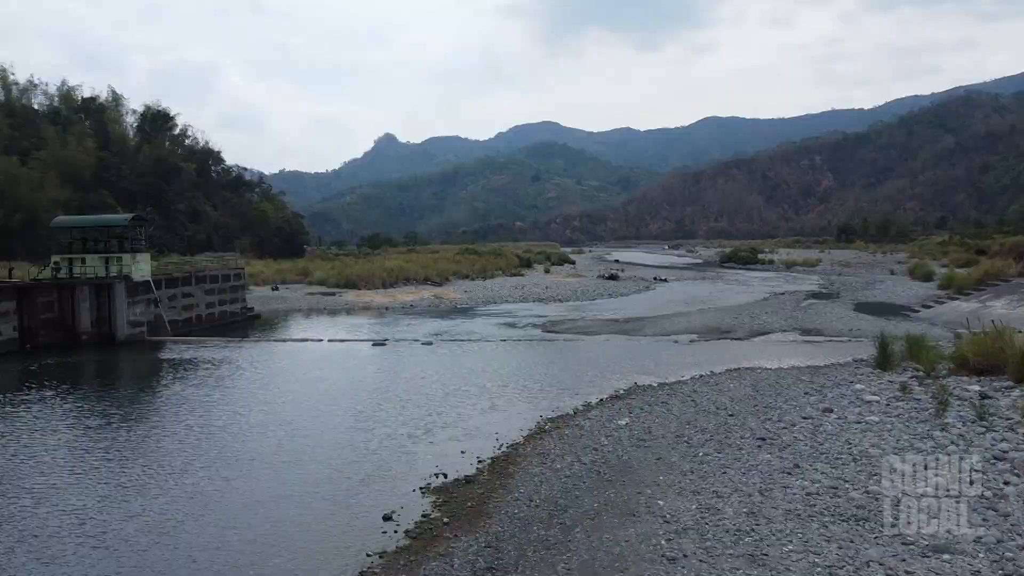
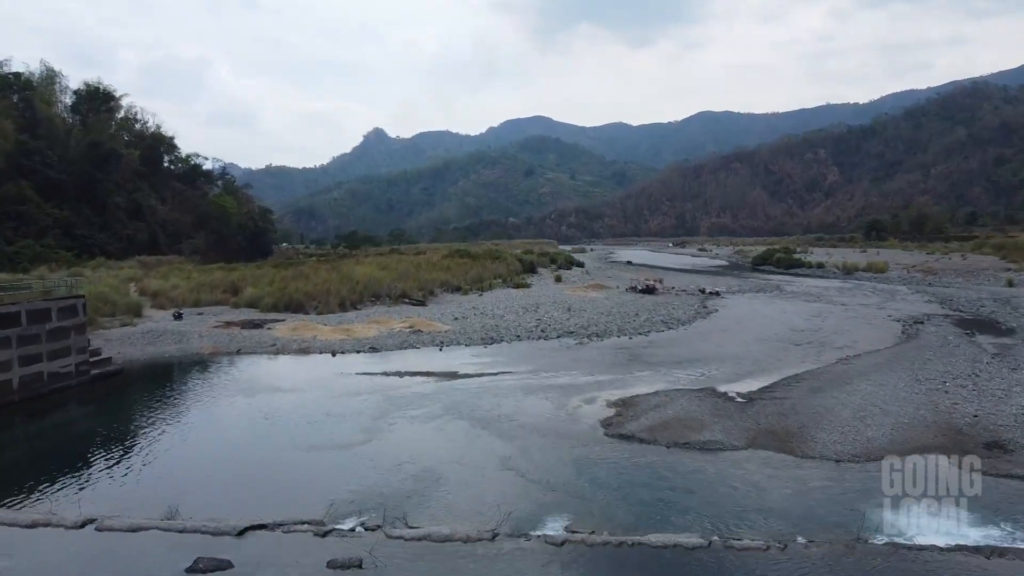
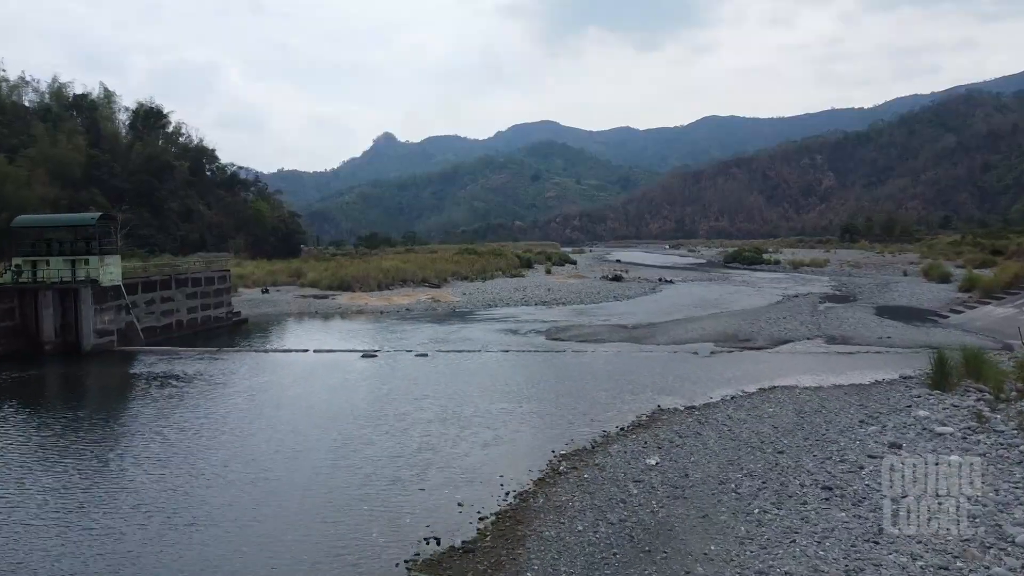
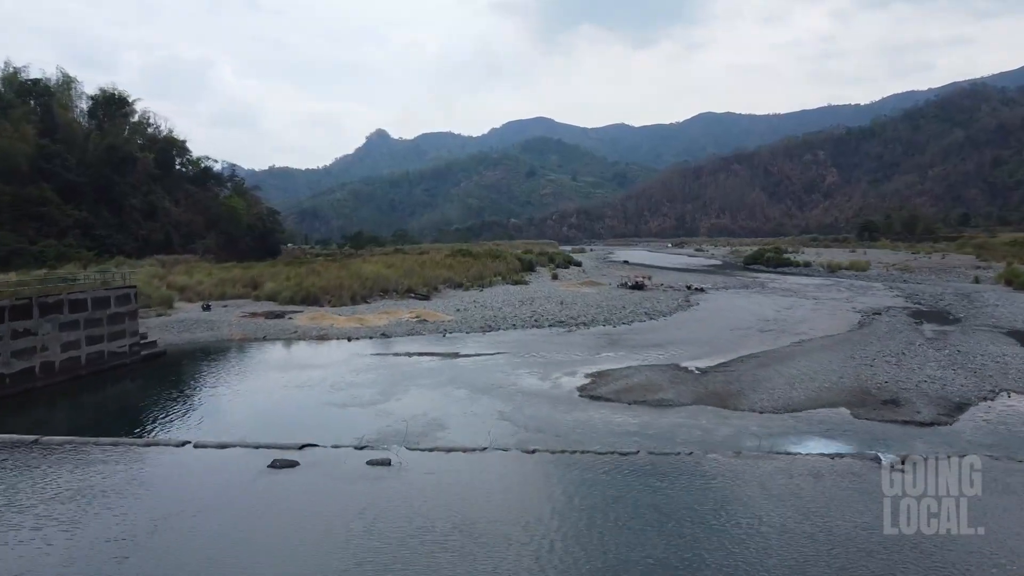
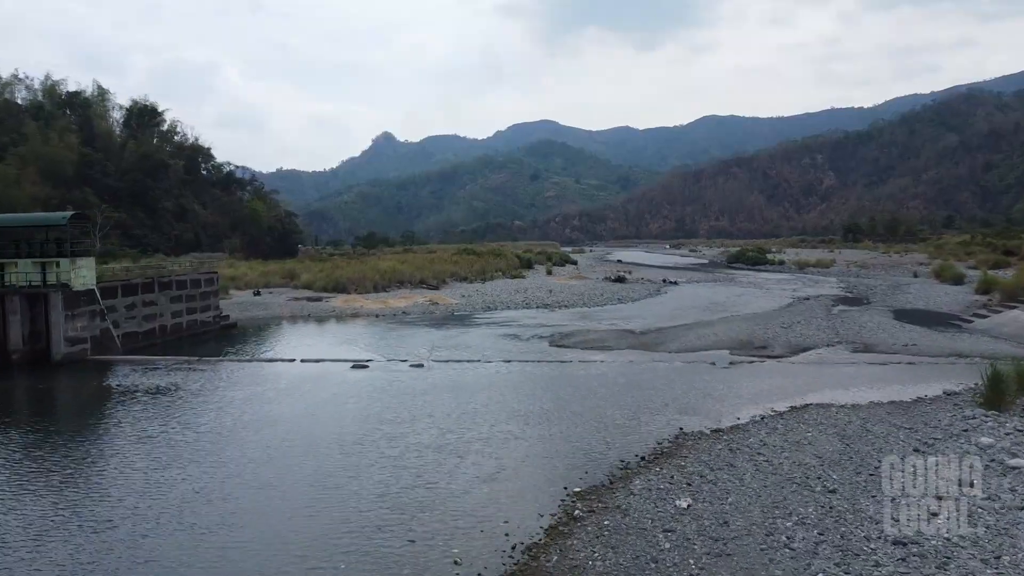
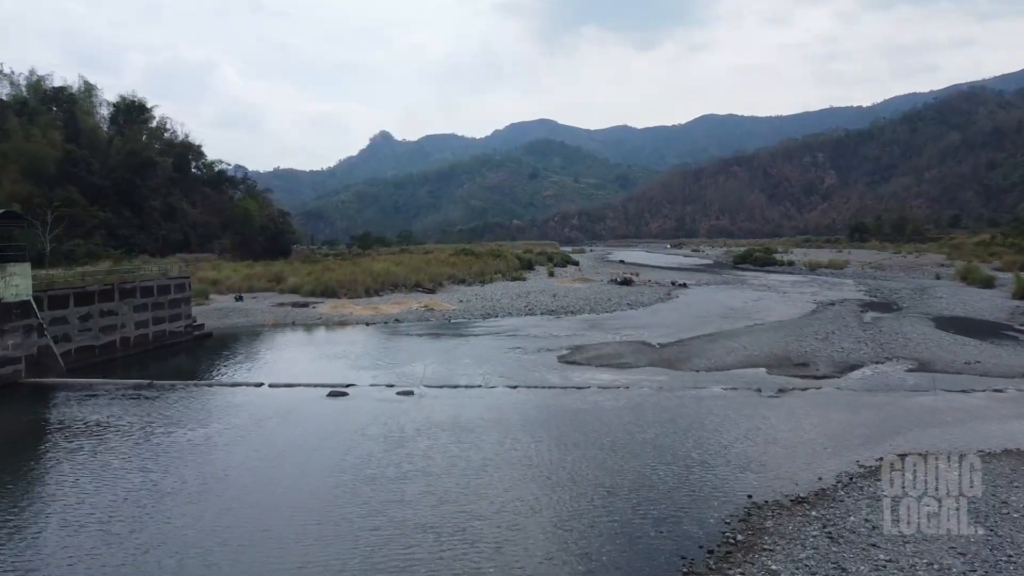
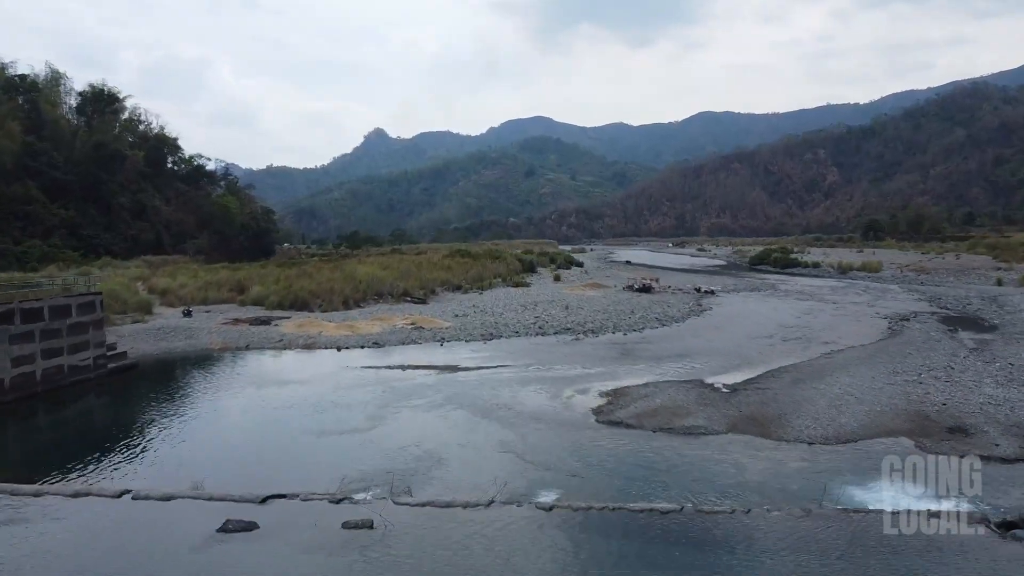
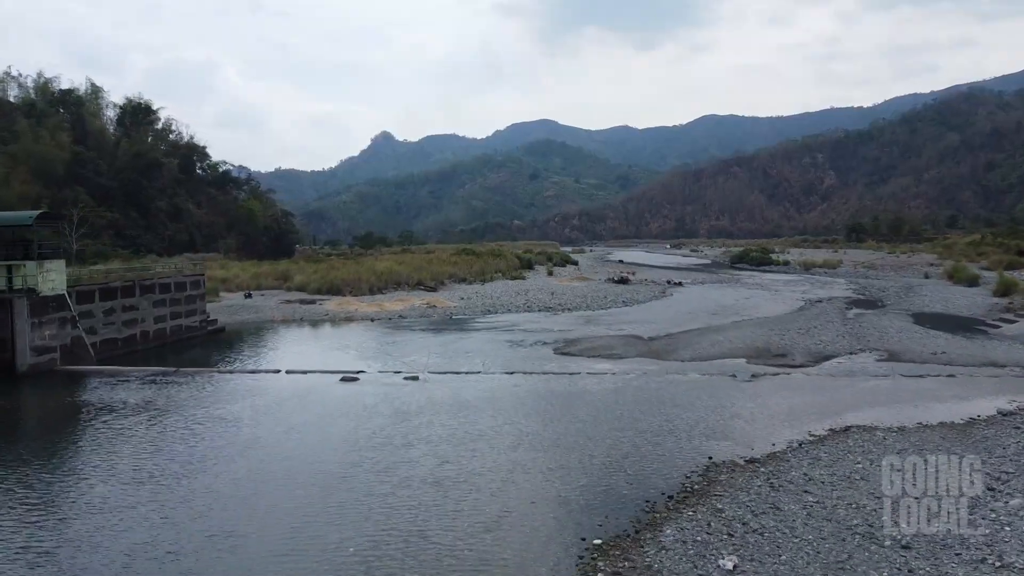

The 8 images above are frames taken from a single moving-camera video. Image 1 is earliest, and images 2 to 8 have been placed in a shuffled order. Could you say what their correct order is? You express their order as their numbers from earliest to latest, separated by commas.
3, 5, 8, 6, 4, 7, 2
